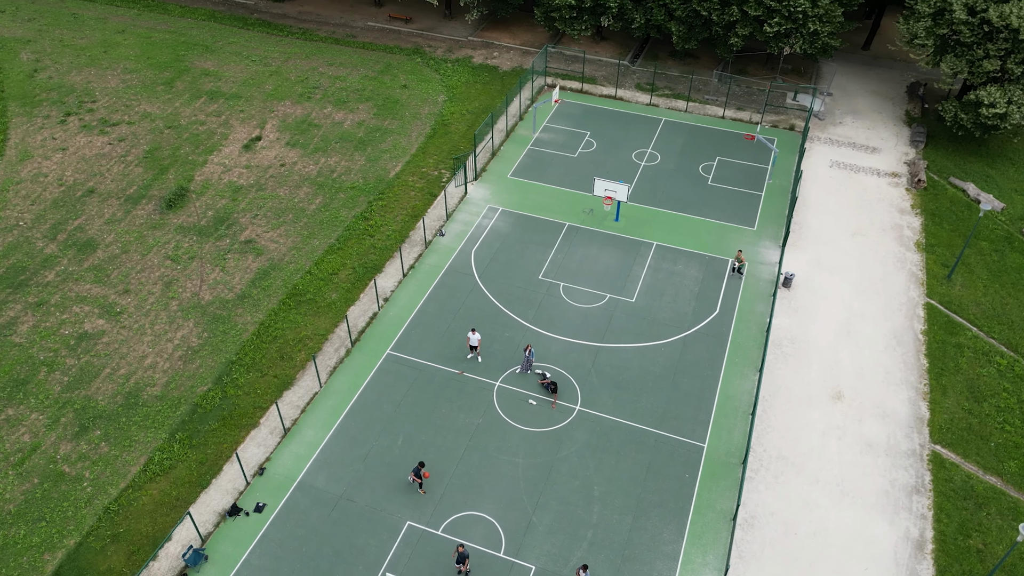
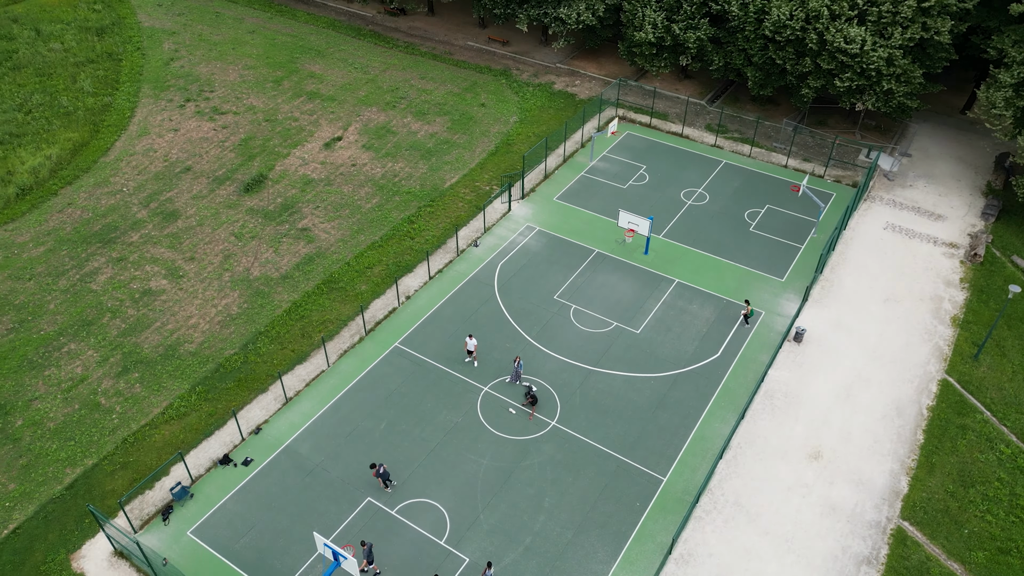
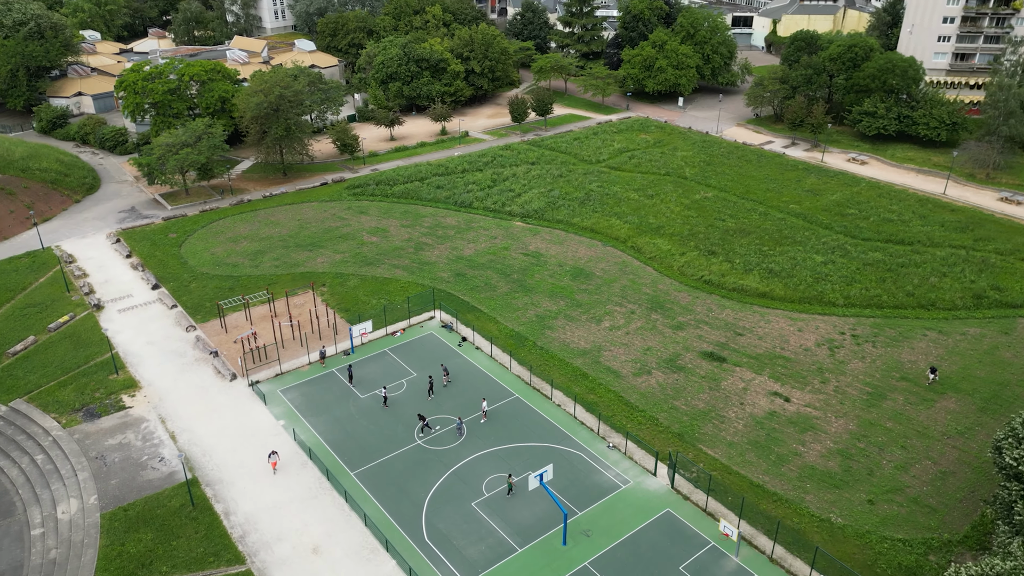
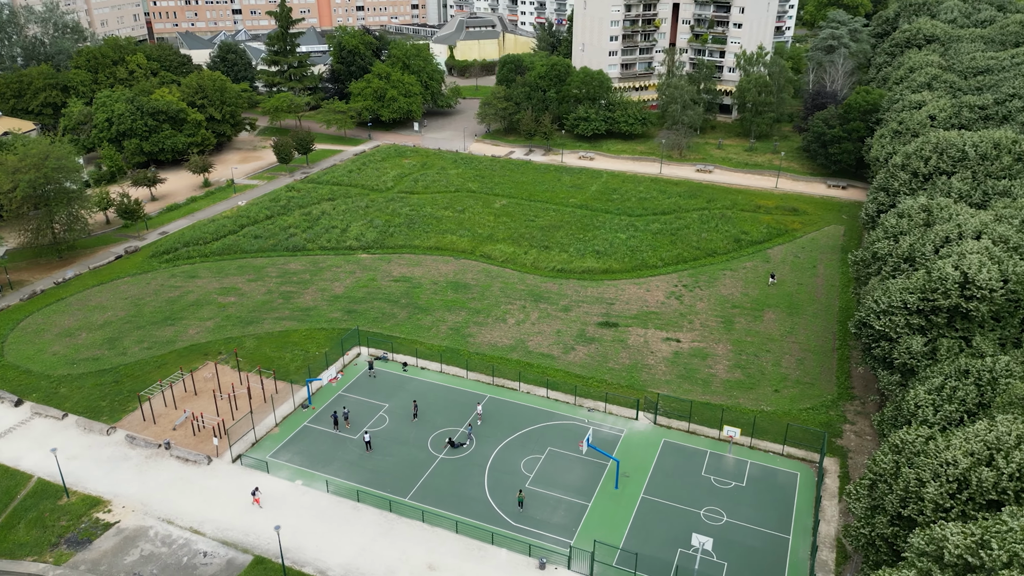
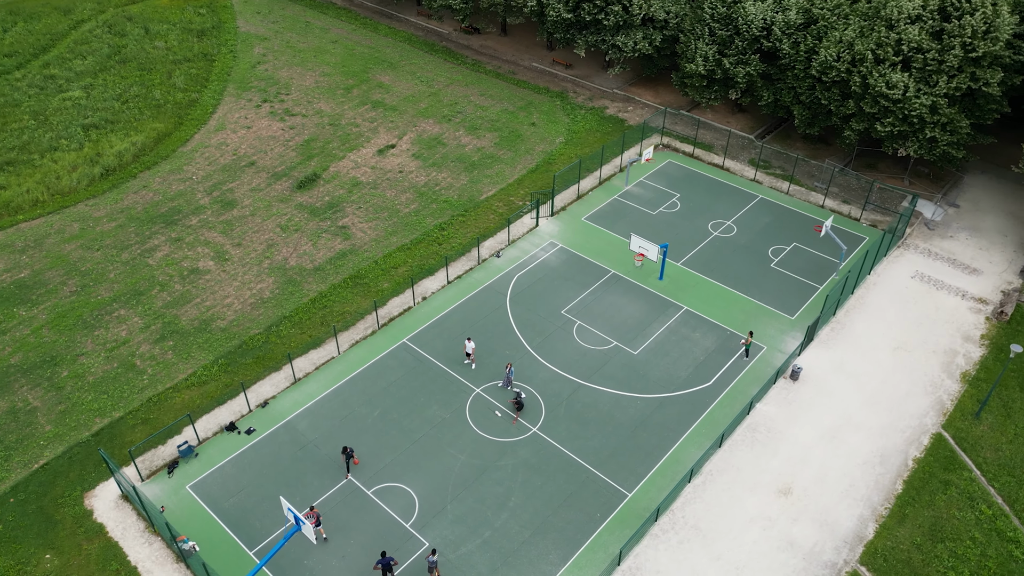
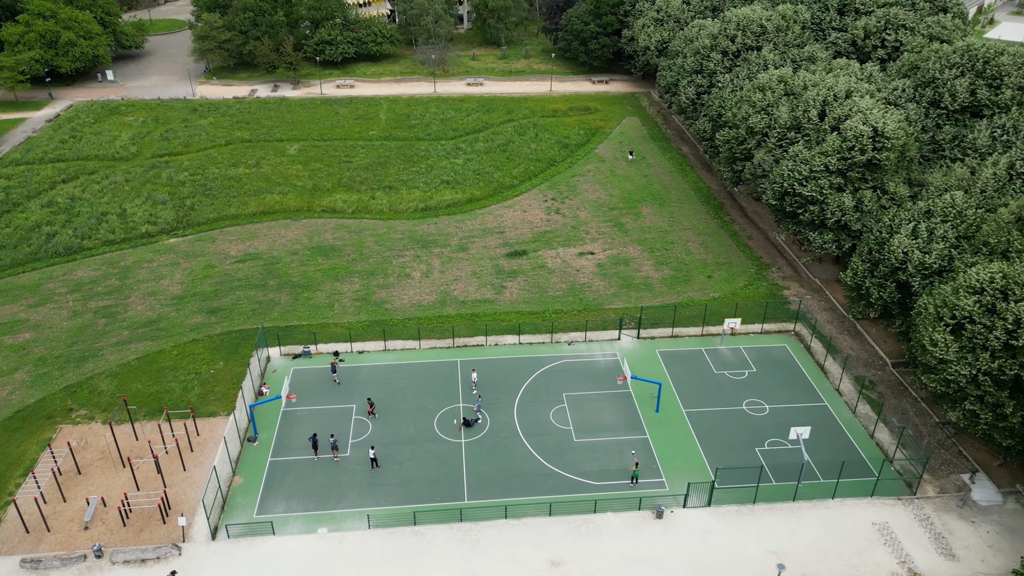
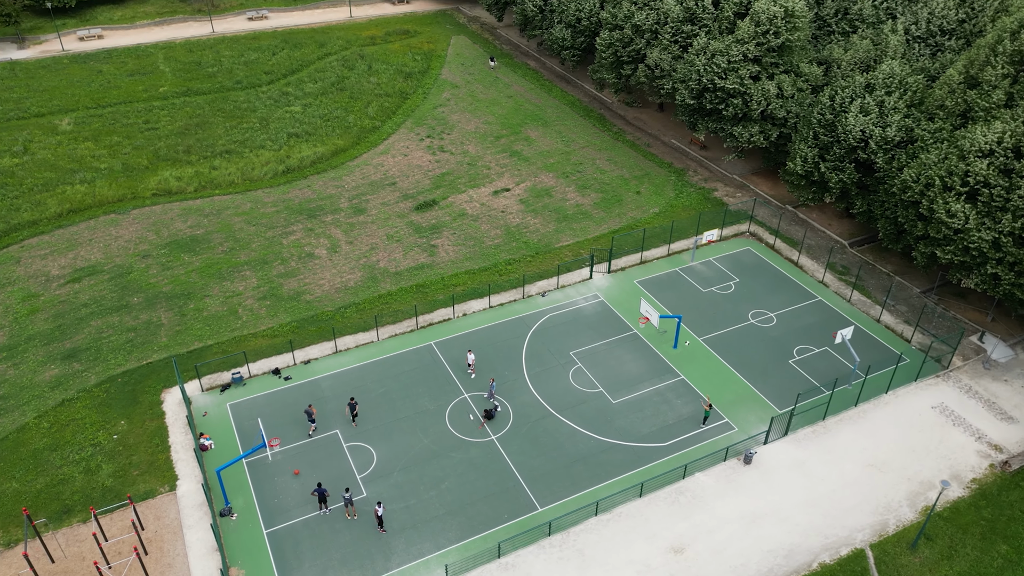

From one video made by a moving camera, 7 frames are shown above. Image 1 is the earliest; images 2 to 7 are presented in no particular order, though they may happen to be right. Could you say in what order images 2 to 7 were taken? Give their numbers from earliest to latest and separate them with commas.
2, 5, 7, 6, 4, 3
